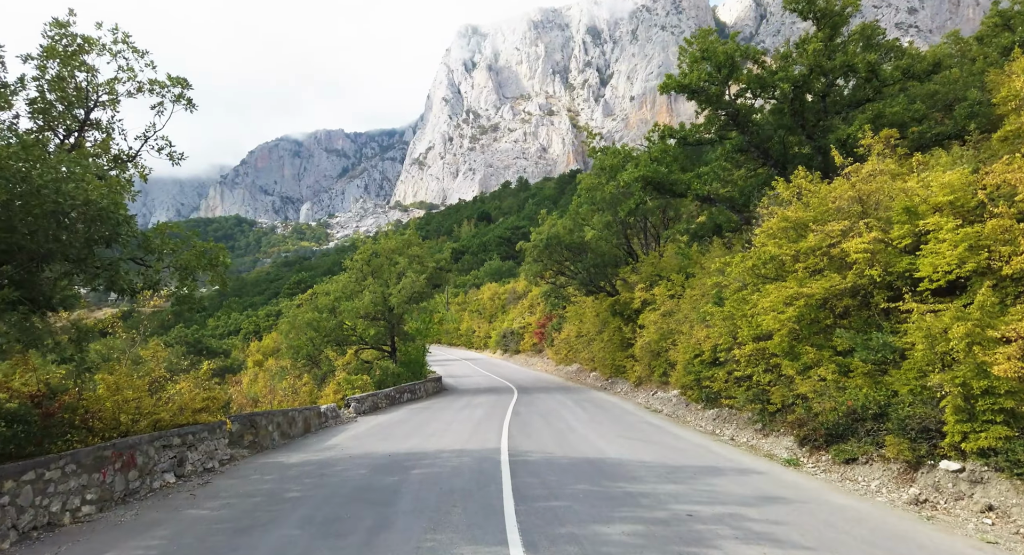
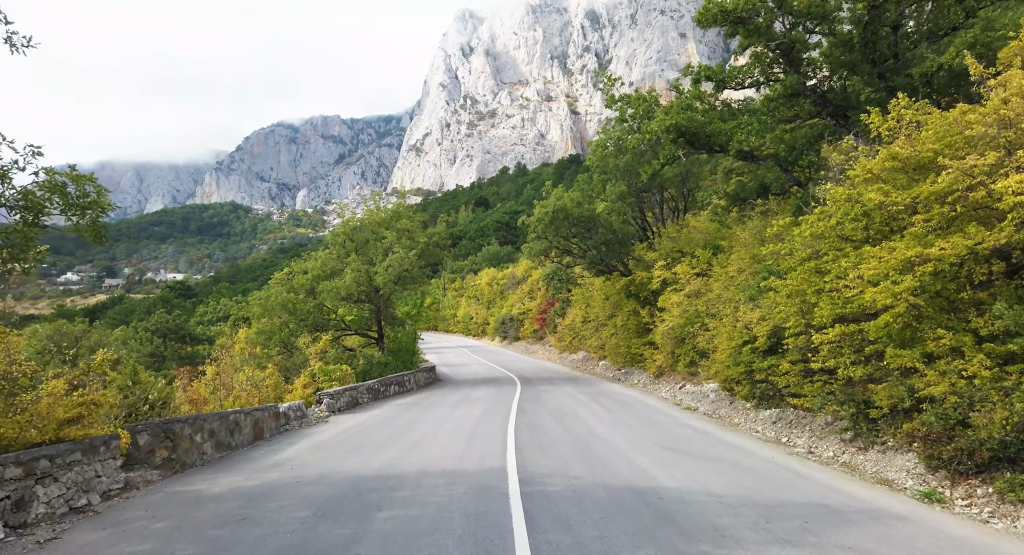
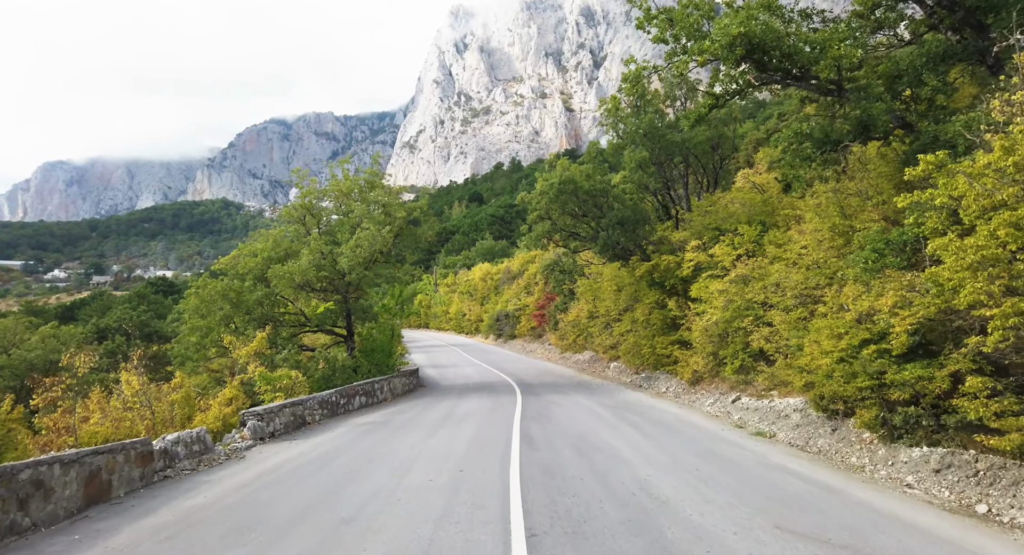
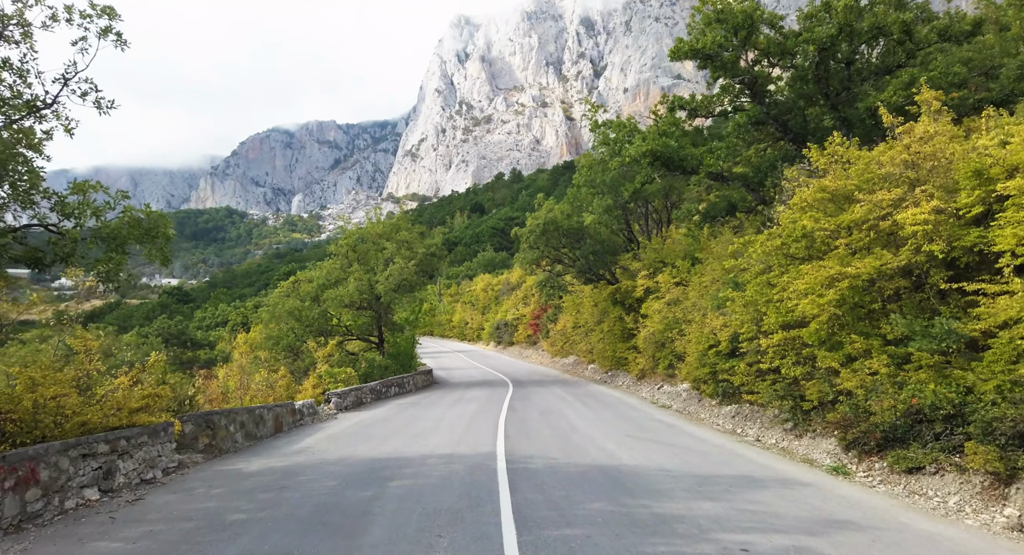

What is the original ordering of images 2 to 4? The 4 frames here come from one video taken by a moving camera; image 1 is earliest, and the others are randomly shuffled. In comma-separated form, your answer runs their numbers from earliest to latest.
4, 2, 3
